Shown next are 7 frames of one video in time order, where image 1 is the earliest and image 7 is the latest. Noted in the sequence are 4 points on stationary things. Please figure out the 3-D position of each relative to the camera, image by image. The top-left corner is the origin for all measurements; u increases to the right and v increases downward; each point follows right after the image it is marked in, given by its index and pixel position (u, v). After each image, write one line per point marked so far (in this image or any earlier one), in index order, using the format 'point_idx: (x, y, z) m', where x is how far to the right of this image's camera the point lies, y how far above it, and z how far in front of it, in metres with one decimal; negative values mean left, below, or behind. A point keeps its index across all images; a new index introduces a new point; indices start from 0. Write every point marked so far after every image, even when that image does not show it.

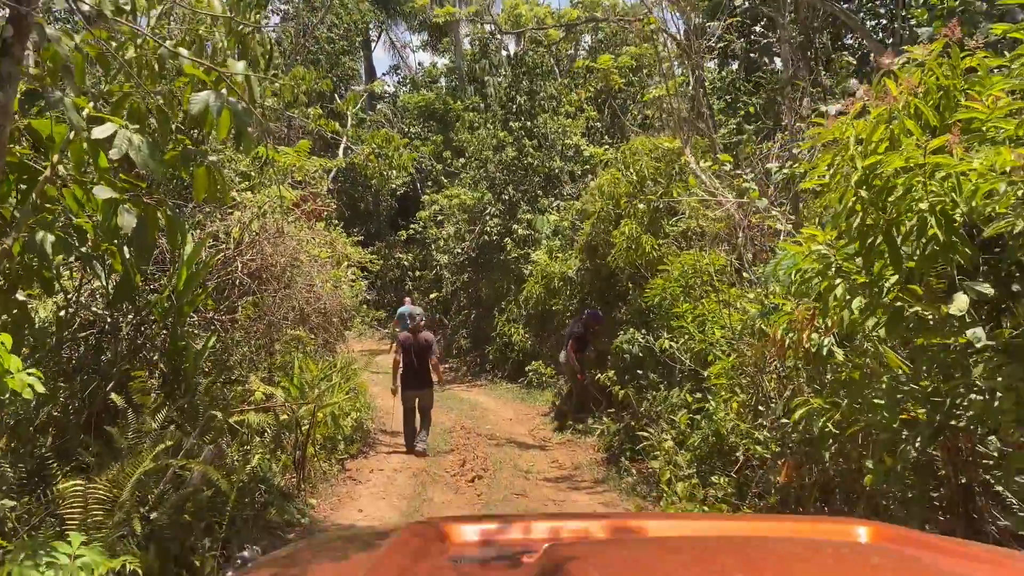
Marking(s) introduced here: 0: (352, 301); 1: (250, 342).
0: (-2.6, -0.2, +11.8) m
1: (-2.3, -0.5, +6.4) m
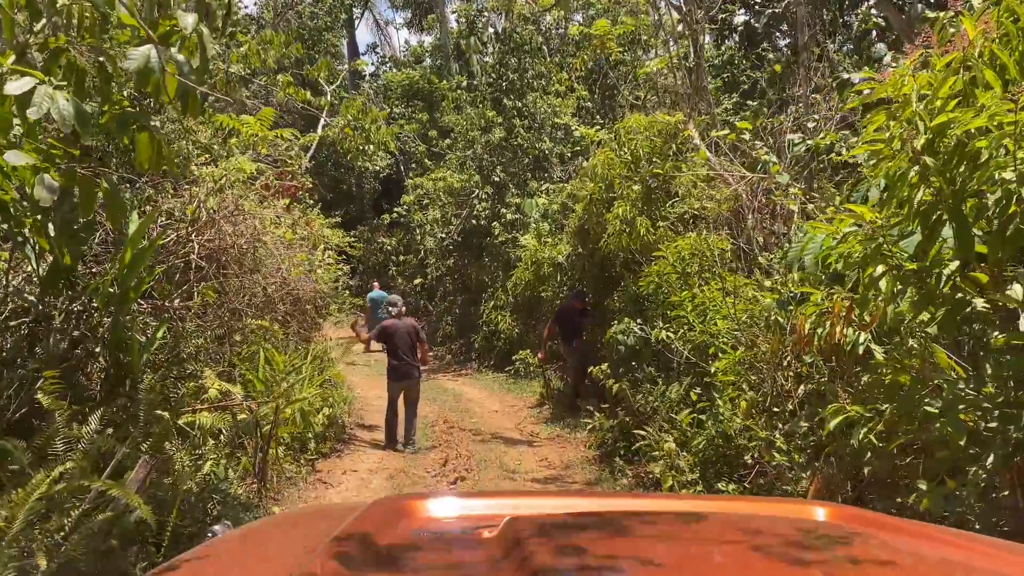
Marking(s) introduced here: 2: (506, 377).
0: (-2.8, 0.0, +11.1) m
1: (-2.4, -0.4, +5.8) m
2: (-0.1, -1.8, +14.9) m
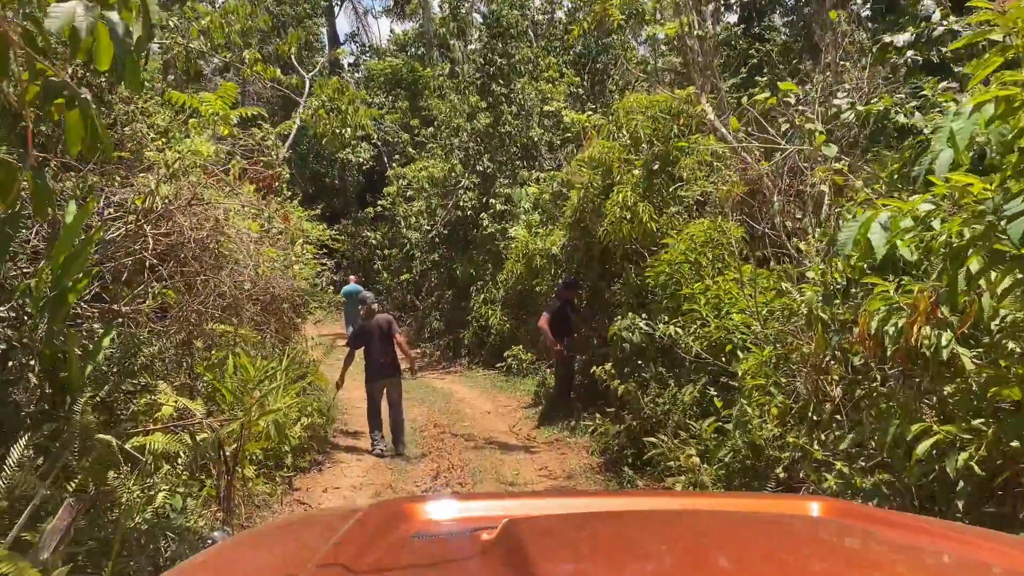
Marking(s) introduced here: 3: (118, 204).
0: (-2.9, +0.1, +10.4) m
1: (-2.4, -0.4, +5.1) m
2: (-0.3, -1.7, +14.3) m
3: (-2.6, +0.6, +5.0) m
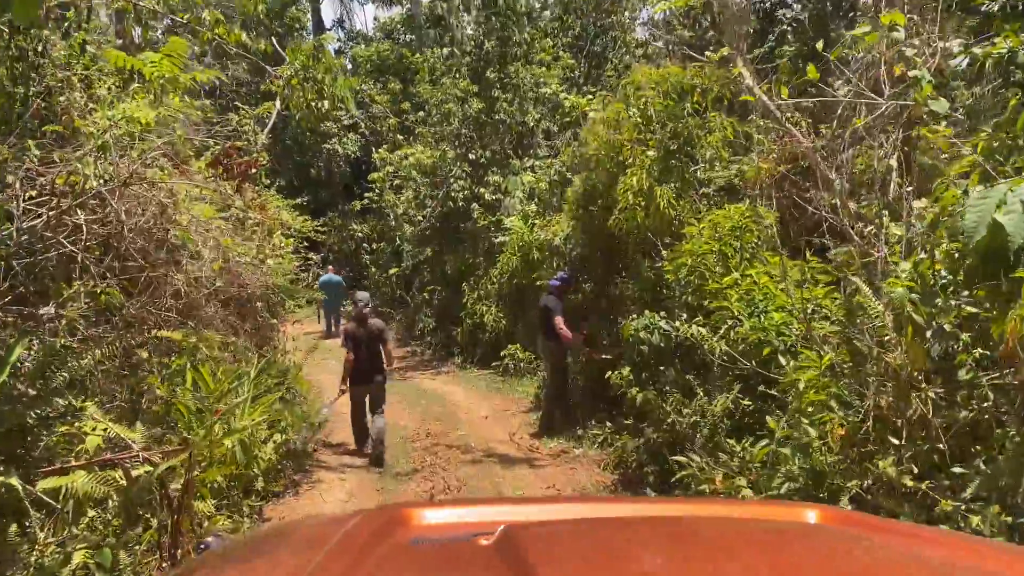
0: (-2.9, +0.1, +9.5) m
1: (-2.3, -0.4, +4.2) m
2: (-0.3, -1.6, +13.5) m
3: (-2.6, +0.6, +4.1) m
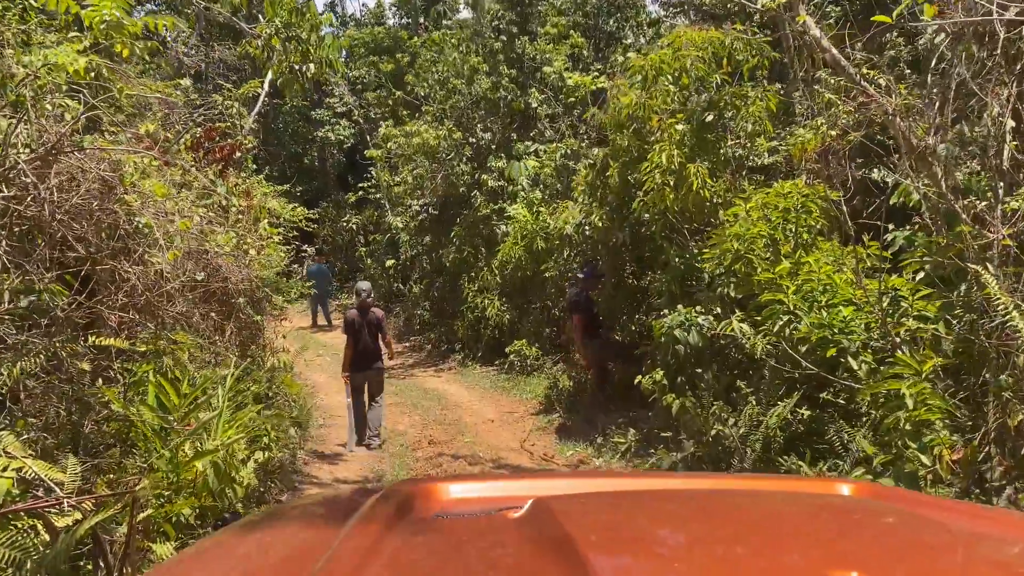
0: (-2.8, +0.2, +8.7) m
1: (-2.2, -0.3, +3.4) m
2: (-0.2, -1.4, +12.6) m
3: (-2.5, +0.6, +3.3) m
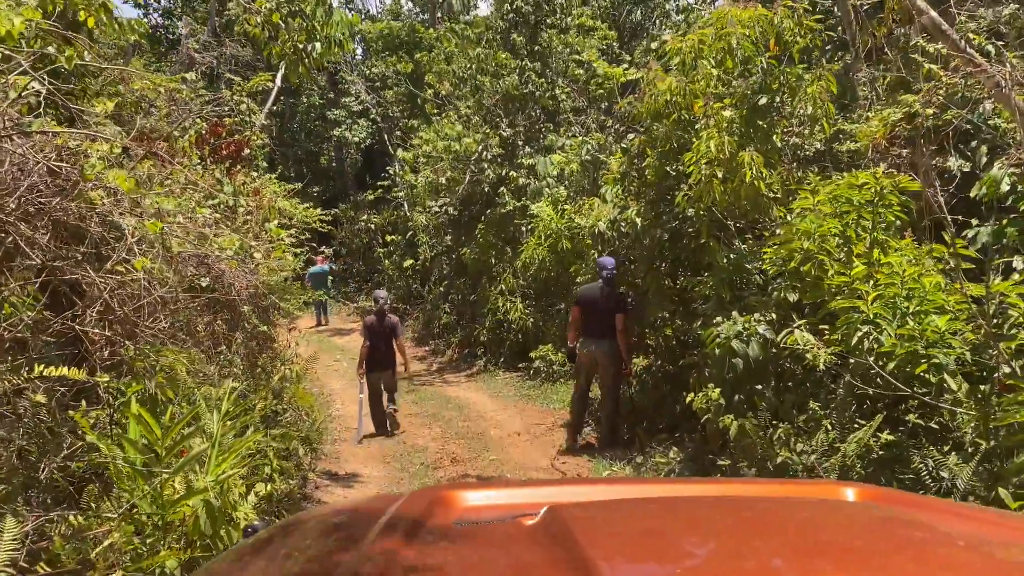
0: (-2.5, +0.1, +8.1) m
1: (-2.0, -0.4, +2.8) m
2: (+0.2, -1.5, +12.0) m
3: (-2.3, +0.5, +2.7) m
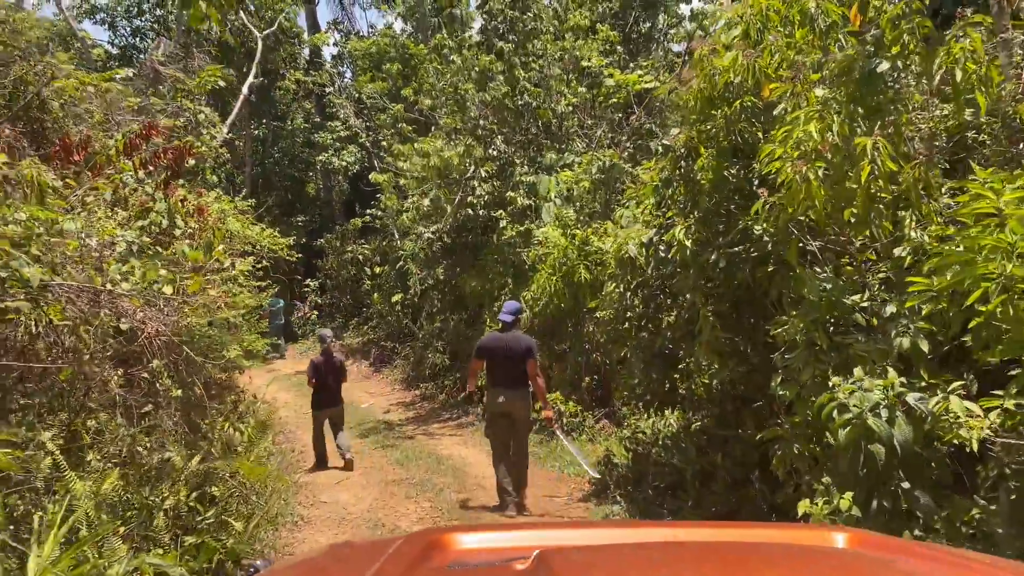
0: (-2.4, -0.2, +6.4) m
1: (-1.9, -0.5, +1.0) m
2: (+0.2, -2.0, +10.2) m
3: (-2.2, +0.4, +1.0) m
